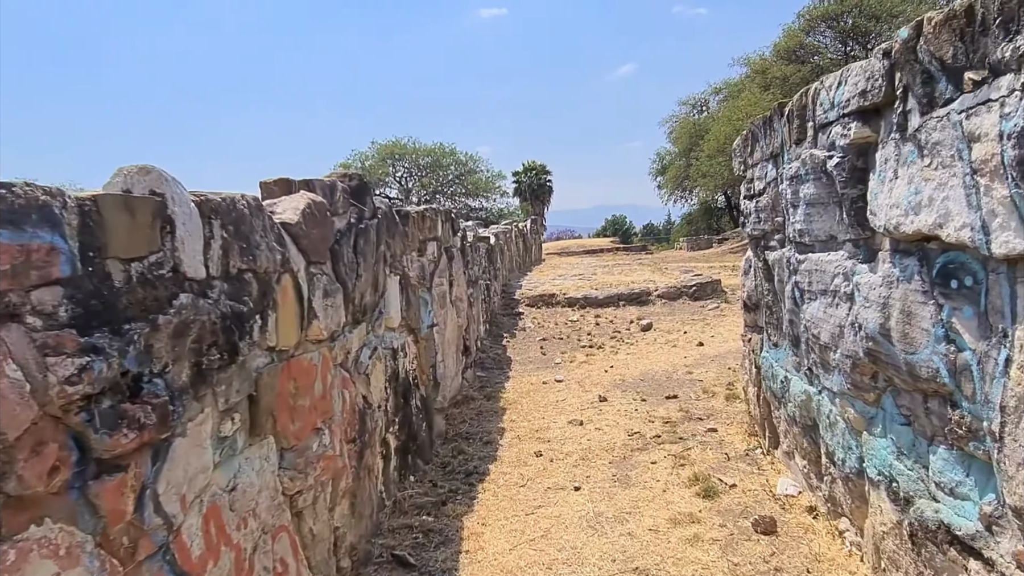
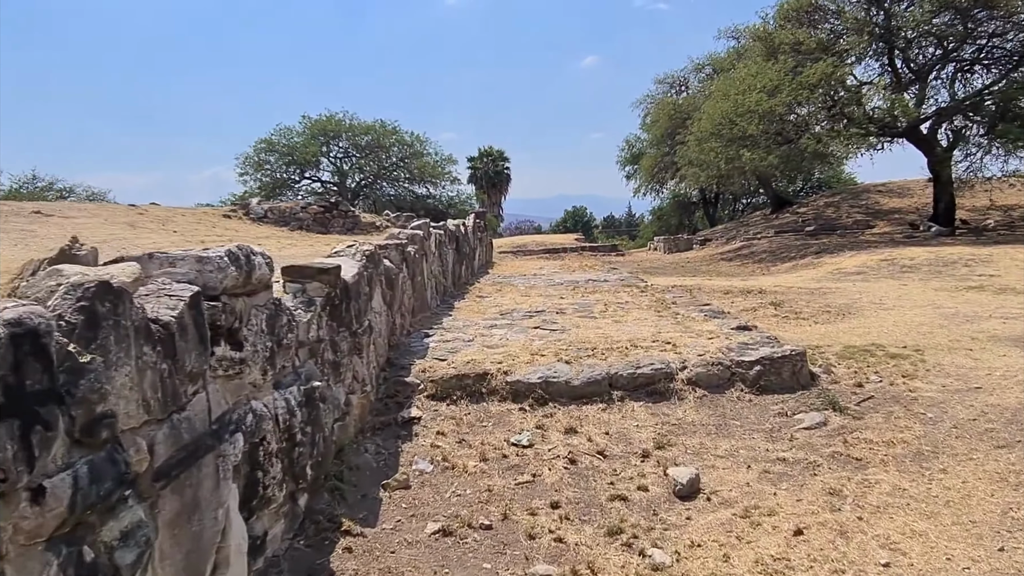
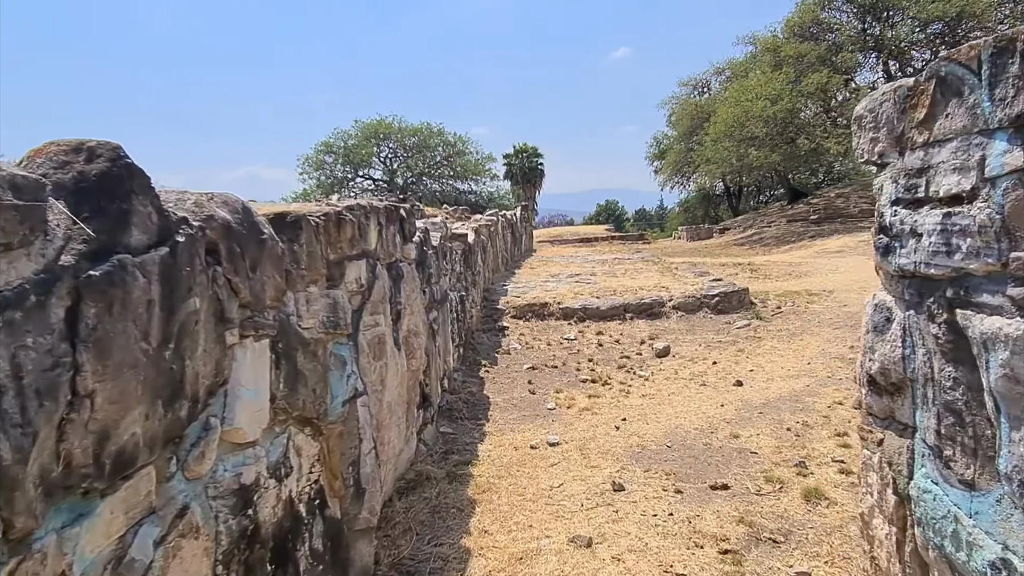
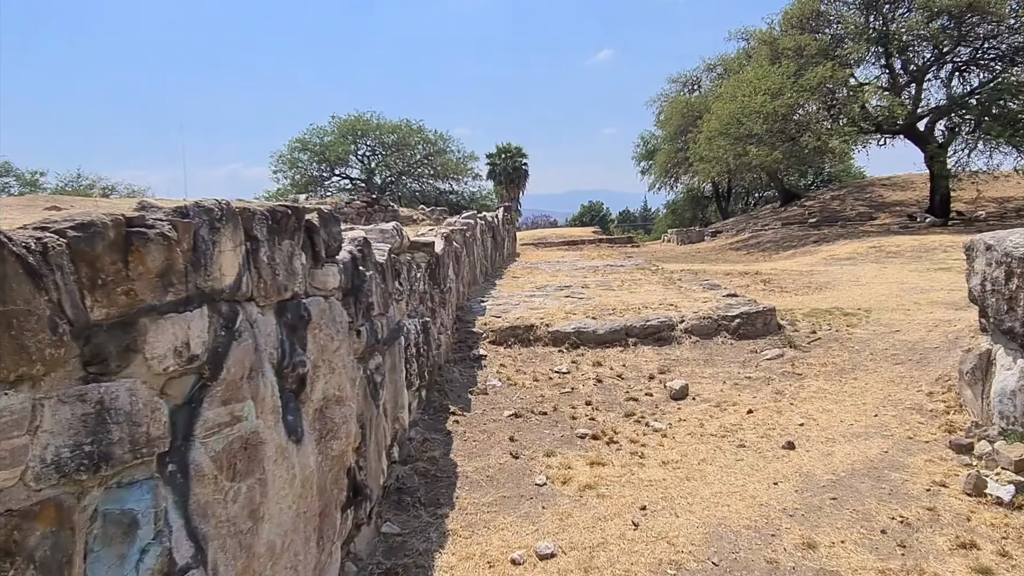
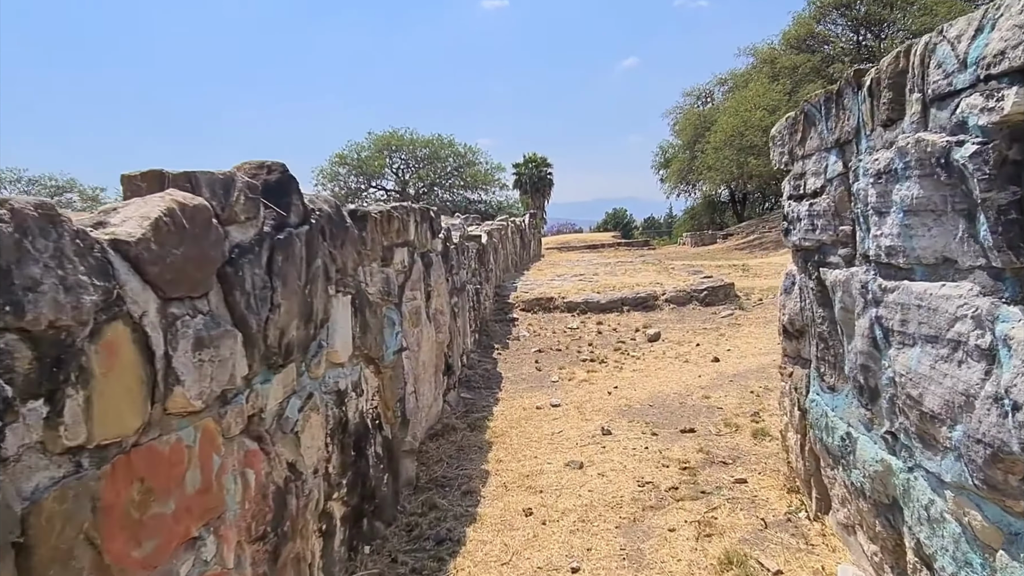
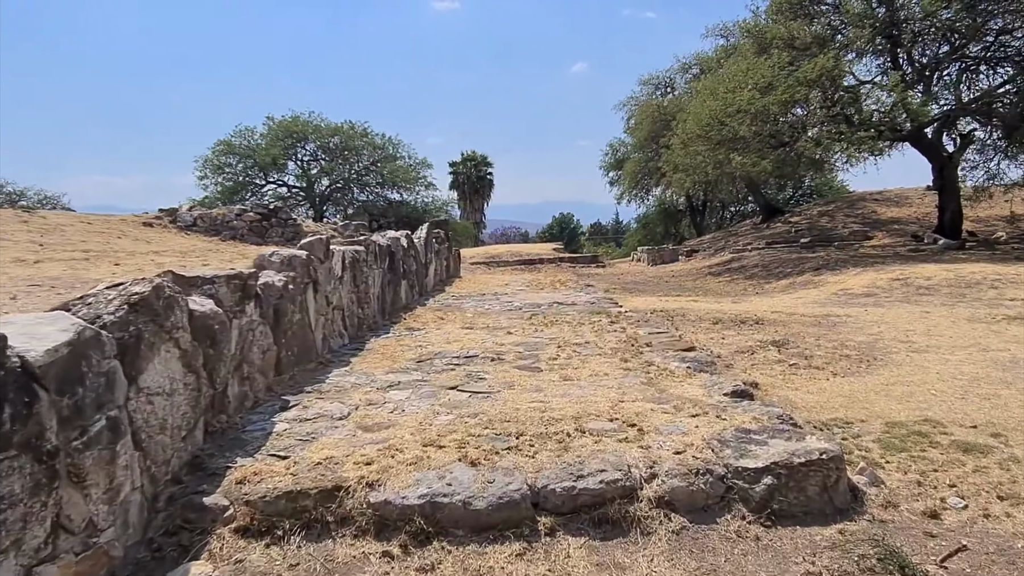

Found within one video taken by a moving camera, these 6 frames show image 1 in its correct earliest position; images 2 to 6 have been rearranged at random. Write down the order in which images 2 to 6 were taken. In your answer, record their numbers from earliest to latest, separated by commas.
5, 3, 4, 2, 6
